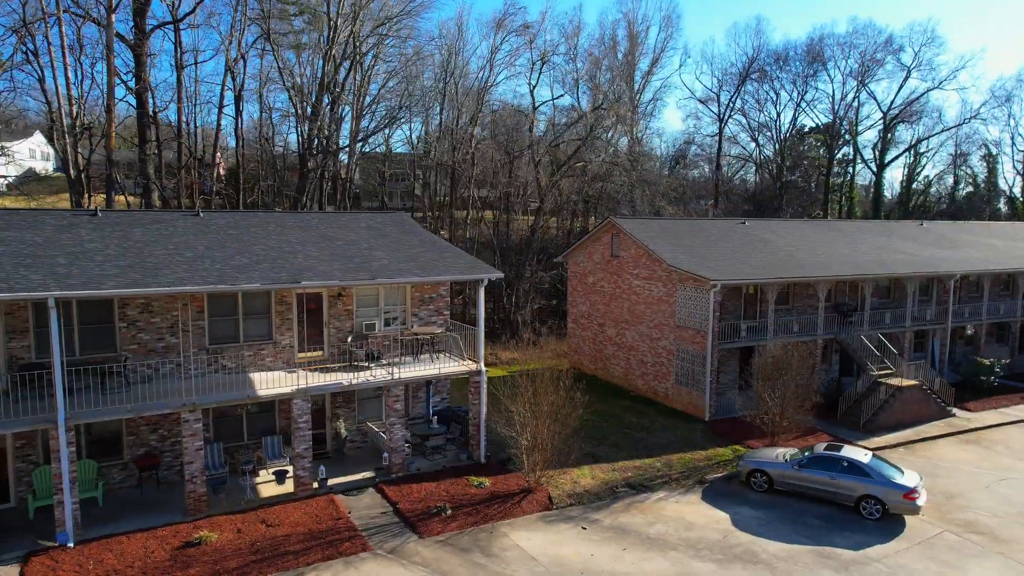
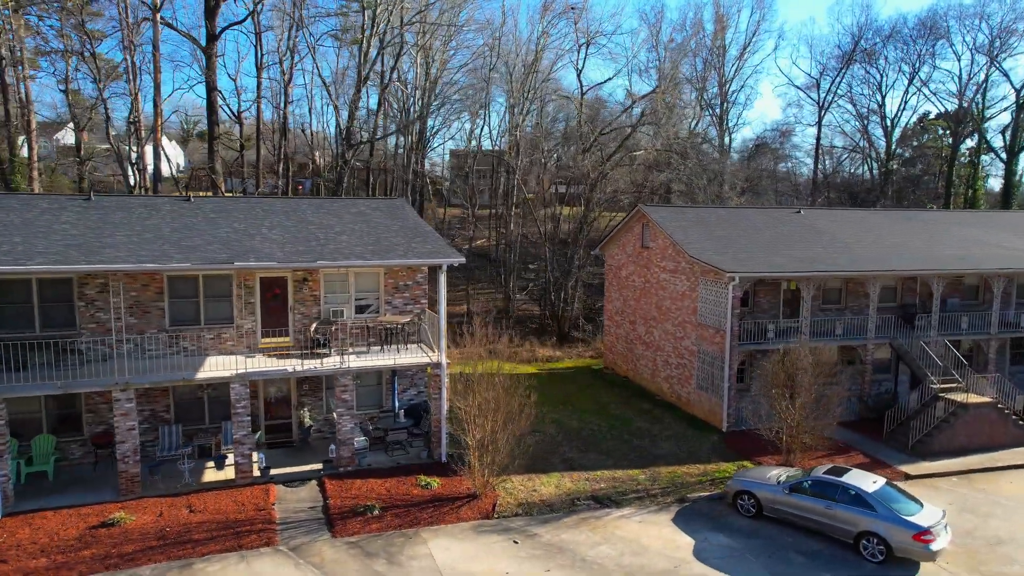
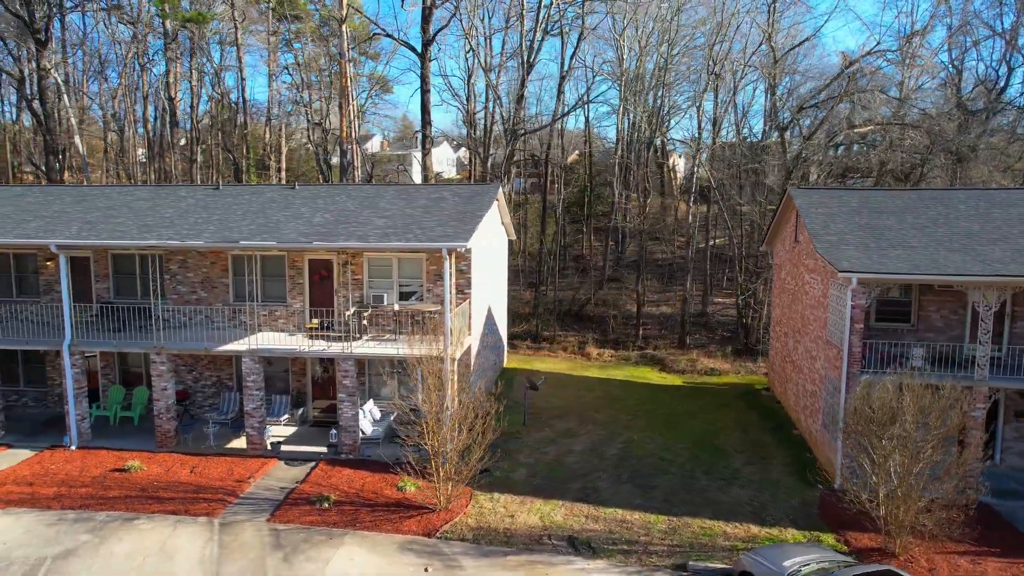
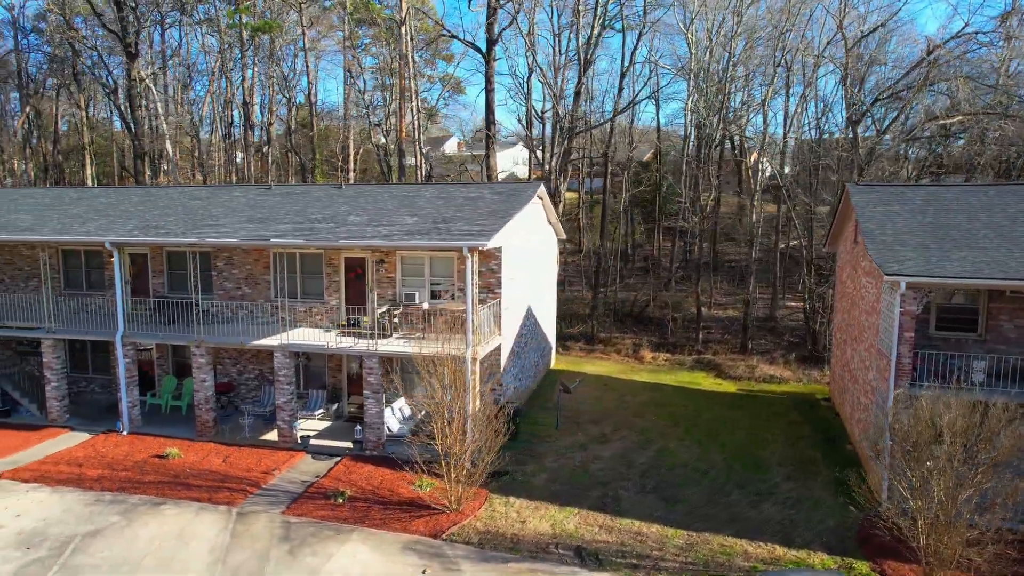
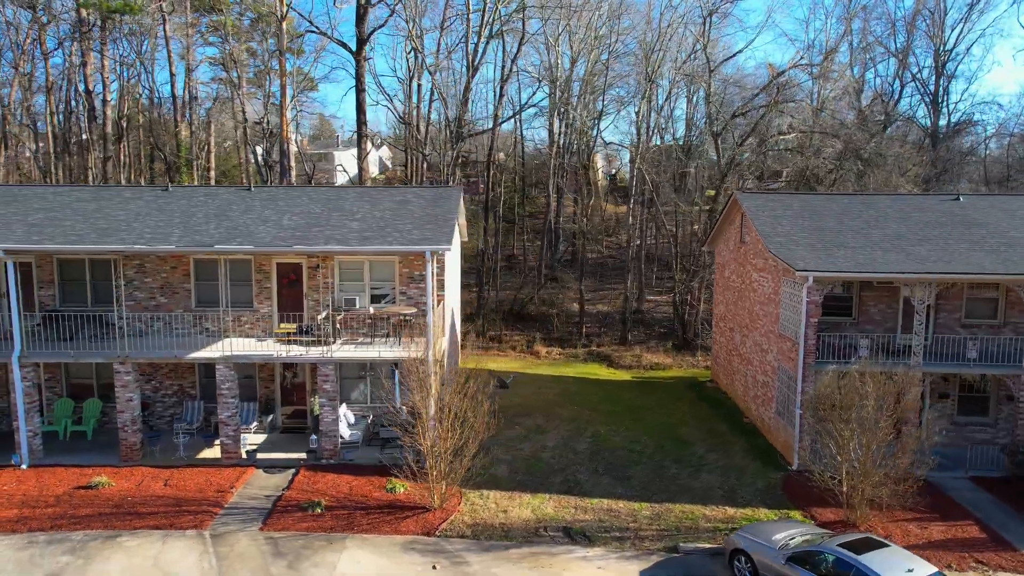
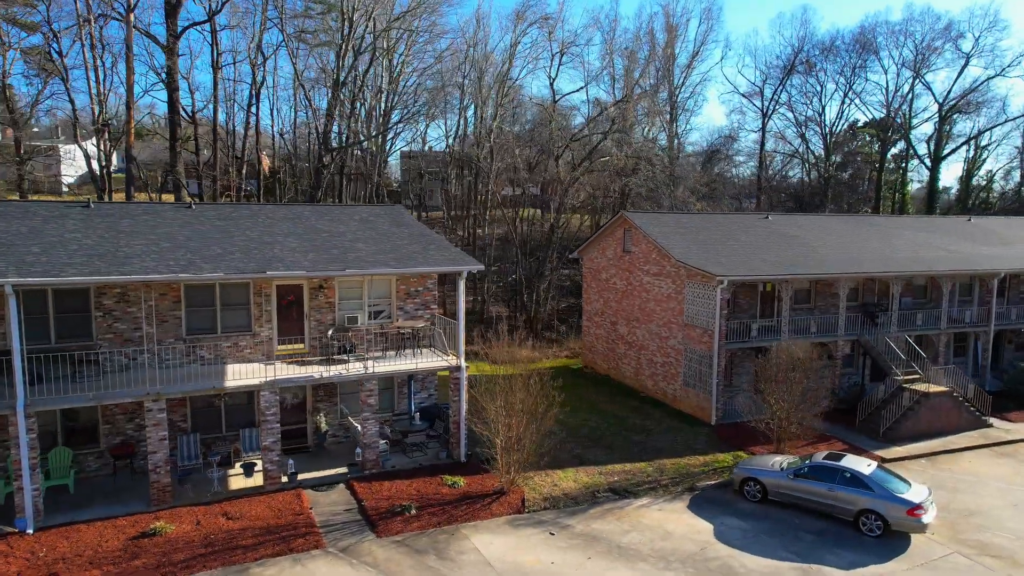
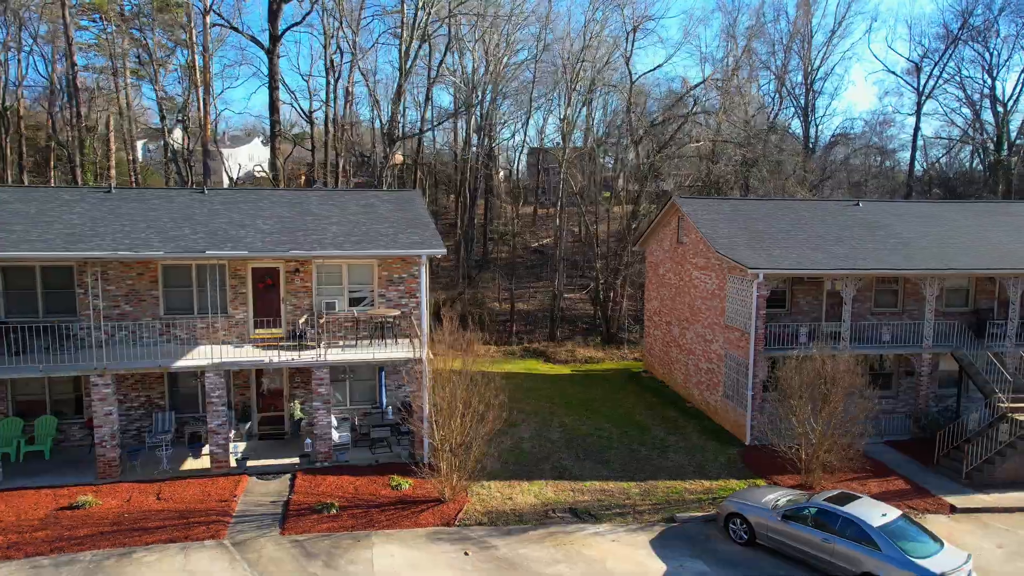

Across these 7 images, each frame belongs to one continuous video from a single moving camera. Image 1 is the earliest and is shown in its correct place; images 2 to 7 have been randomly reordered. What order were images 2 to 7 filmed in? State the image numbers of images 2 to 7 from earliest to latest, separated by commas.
6, 2, 7, 5, 3, 4
